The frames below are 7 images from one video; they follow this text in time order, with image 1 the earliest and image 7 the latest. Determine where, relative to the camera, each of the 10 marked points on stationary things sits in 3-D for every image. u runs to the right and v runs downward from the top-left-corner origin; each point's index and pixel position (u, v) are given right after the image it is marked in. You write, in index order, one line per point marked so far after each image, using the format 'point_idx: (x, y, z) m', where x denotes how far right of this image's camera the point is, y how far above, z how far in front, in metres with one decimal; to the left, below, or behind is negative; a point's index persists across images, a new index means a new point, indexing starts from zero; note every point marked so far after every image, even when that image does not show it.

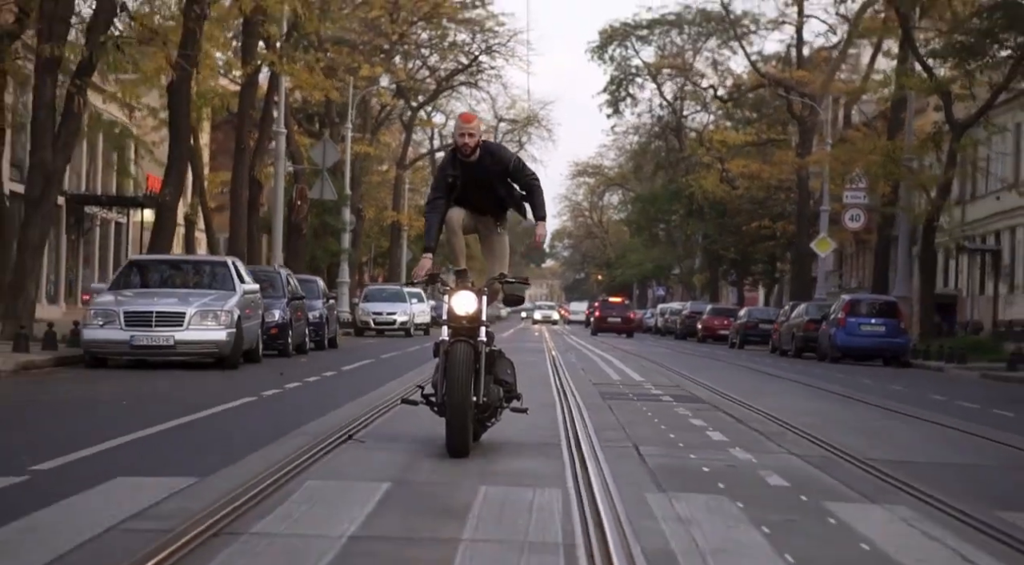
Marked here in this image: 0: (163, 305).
0: (-4.2, -0.3, +18.4) m
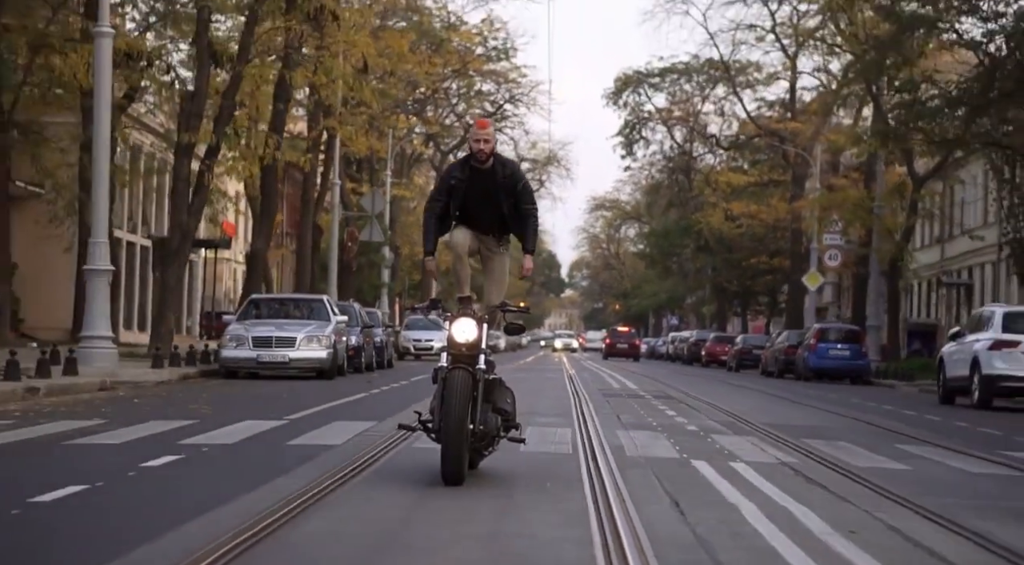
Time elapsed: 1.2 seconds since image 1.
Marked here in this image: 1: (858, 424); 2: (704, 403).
0: (-3.7, -0.8, +24.7) m
1: (+3.8, -1.5, +16.2) m
2: (+2.4, -1.5, +18.7) m
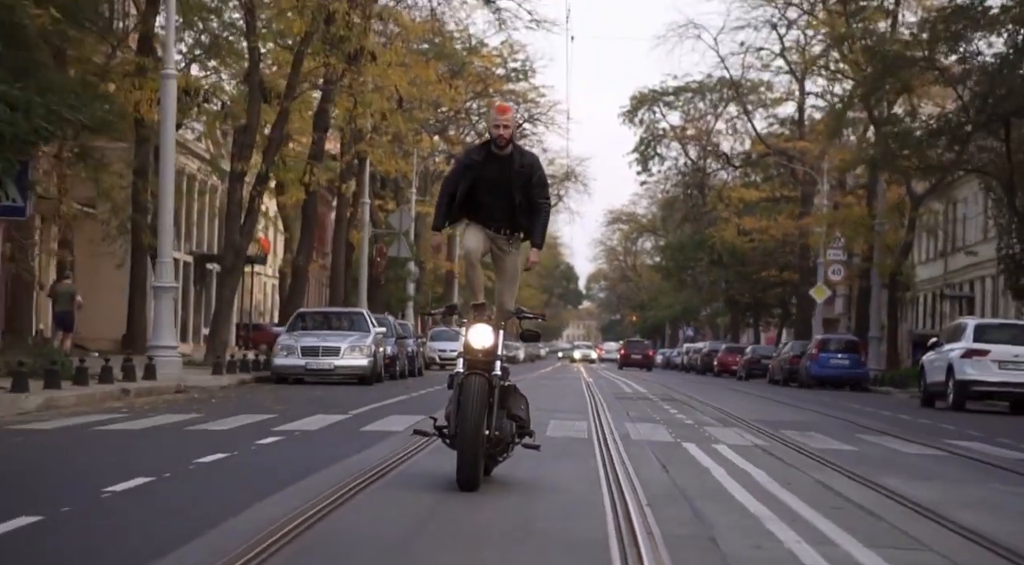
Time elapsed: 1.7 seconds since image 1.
0: (-3.3, -1.1, +27.5) m
1: (+4.1, -1.7, +18.9) m
2: (+2.7, -1.7, +21.4) m
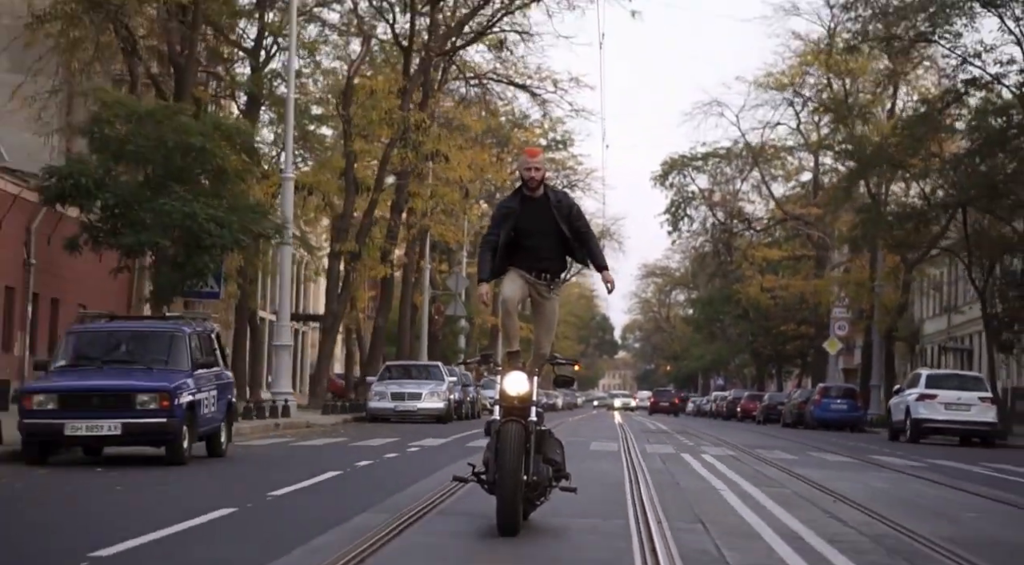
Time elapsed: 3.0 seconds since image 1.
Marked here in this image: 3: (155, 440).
0: (-2.3, -2.4, +34.2) m
1: (+4.9, -2.7, +25.5) m
2: (+3.6, -2.8, +28.0) m
3: (-3.3, -1.5, +14.3) m
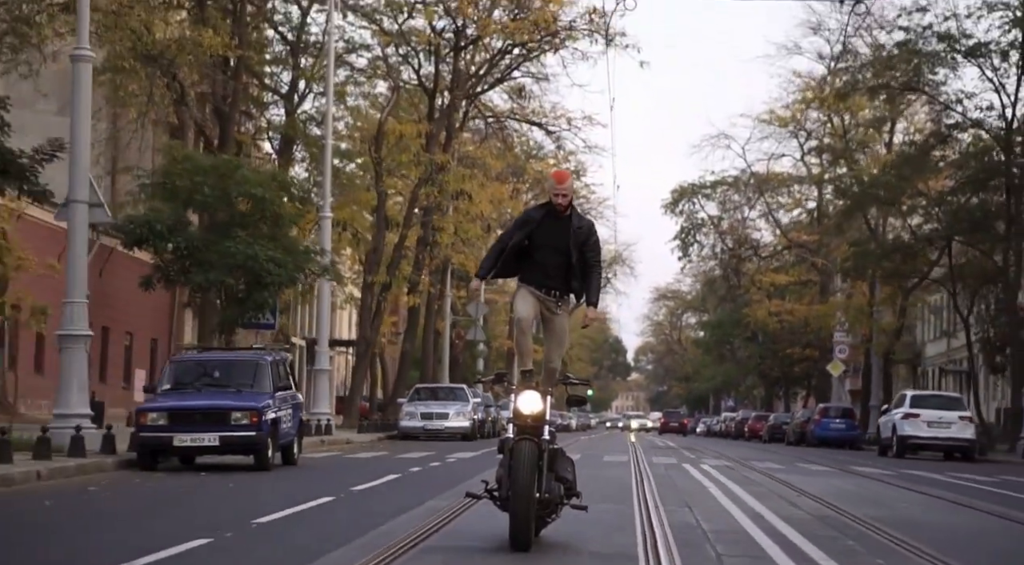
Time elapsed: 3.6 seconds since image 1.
0: (-1.8, -3.1, +37.3) m
1: (+5.3, -3.3, +28.4) m
2: (+4.0, -3.4, +31.0) m
3: (-3.0, -1.9, +17.3) m
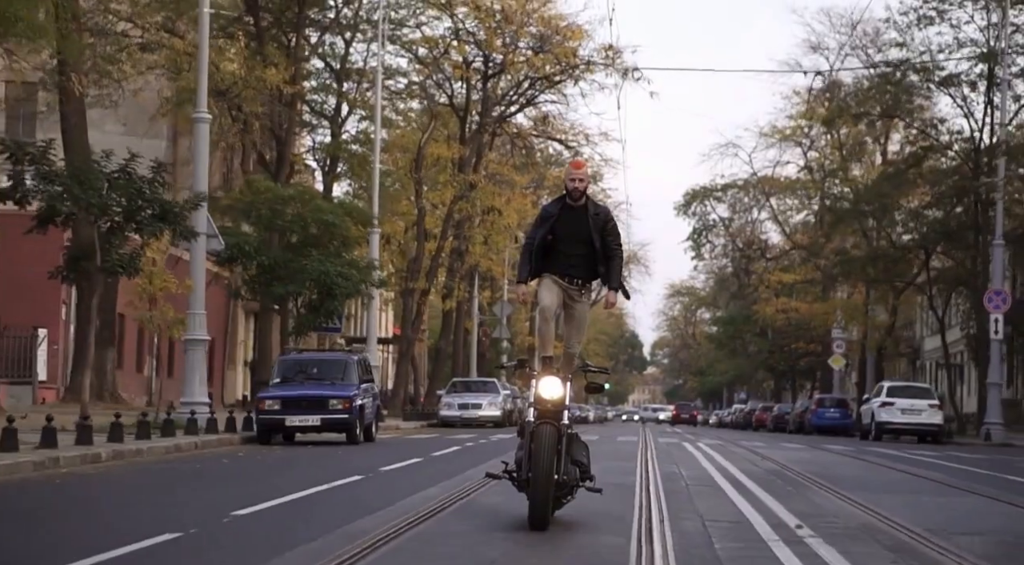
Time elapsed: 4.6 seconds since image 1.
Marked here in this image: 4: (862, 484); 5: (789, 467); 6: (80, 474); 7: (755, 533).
0: (-1.1, -3.3, +42.3) m
1: (+5.9, -3.5, +33.4) m
2: (+4.7, -3.6, +36.0) m
3: (-2.5, -2.1, +22.4) m
4: (+3.8, -2.2, +16.7) m
5: (+3.7, -2.4, +20.1) m
6: (-4.4, -2.0, +15.9) m
7: (+1.6, -1.6, +10.0) m
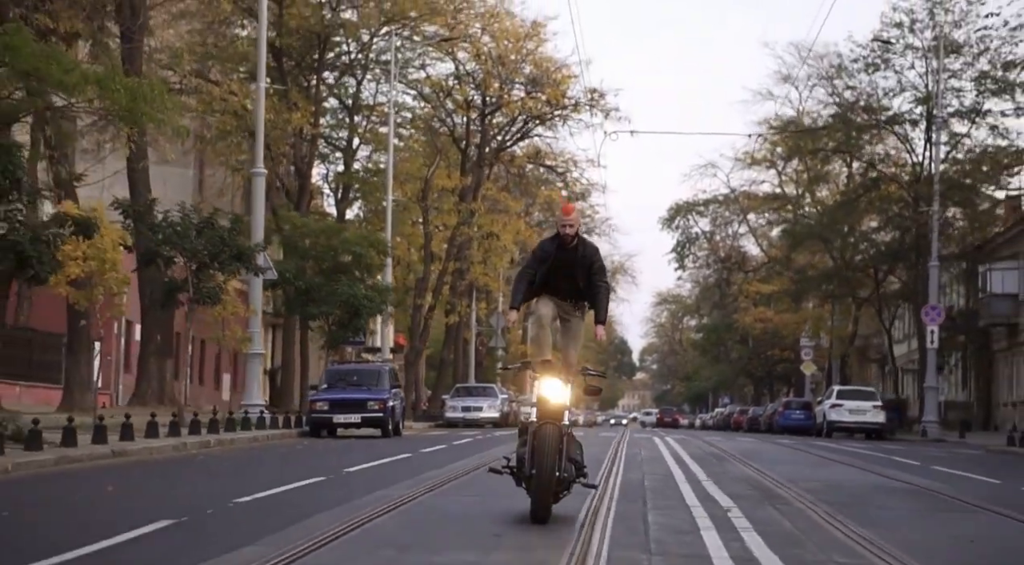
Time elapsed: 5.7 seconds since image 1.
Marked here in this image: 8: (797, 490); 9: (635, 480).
0: (-1.2, -3.8, +48.0) m
1: (+5.9, -3.9, +39.1) m
2: (+4.6, -4.1, +41.6) m
3: (-2.5, -2.6, +28.0) m
4: (+3.9, -2.6, +22.4) m
5: (+3.7, -2.9, +25.7) m
6: (-4.4, -2.4, +21.5) m
7: (+1.7, -2.0, +15.7) m
8: (+2.7, -2.0, +14.5) m
9: (+1.3, -2.1, +16.2) m
